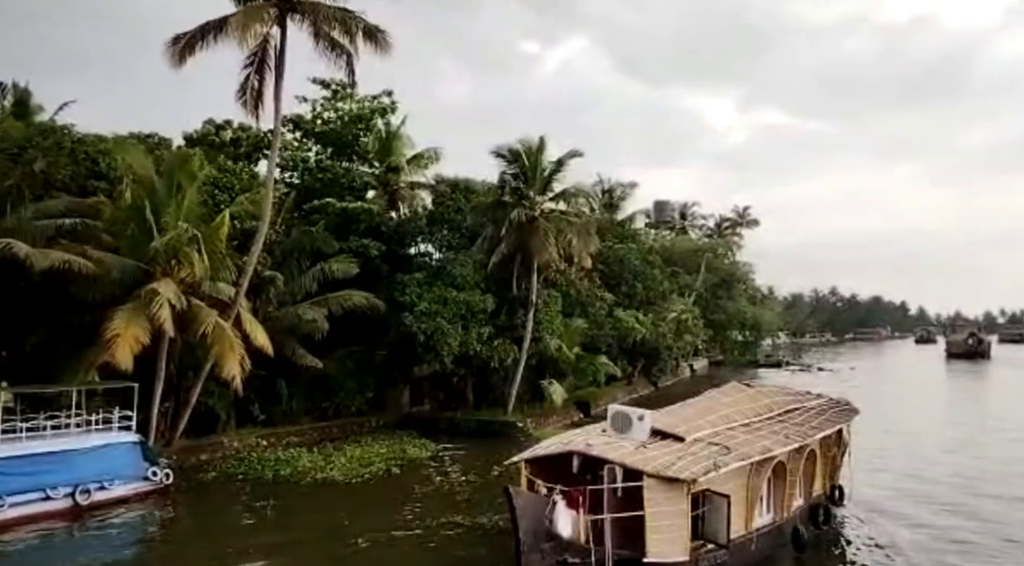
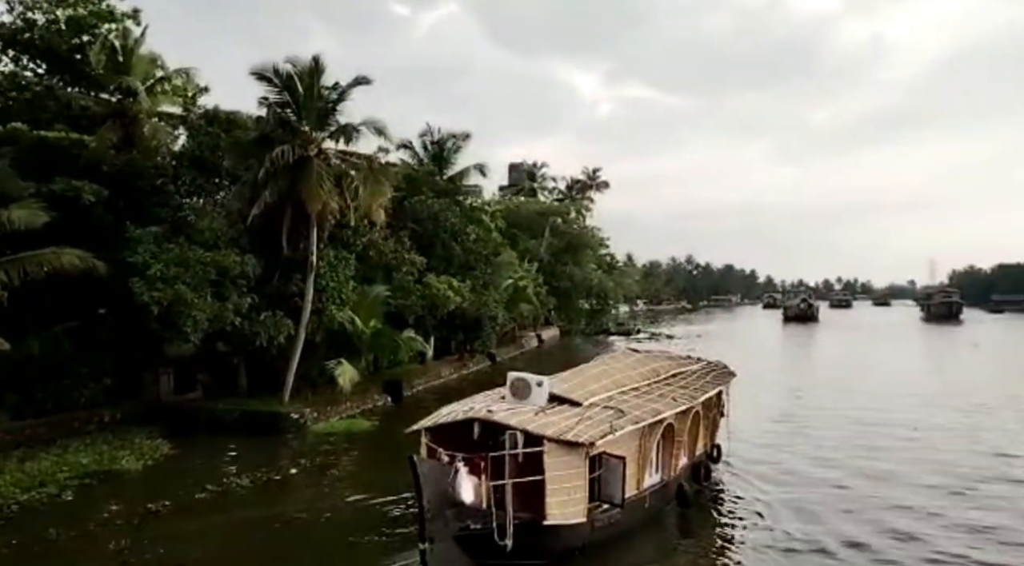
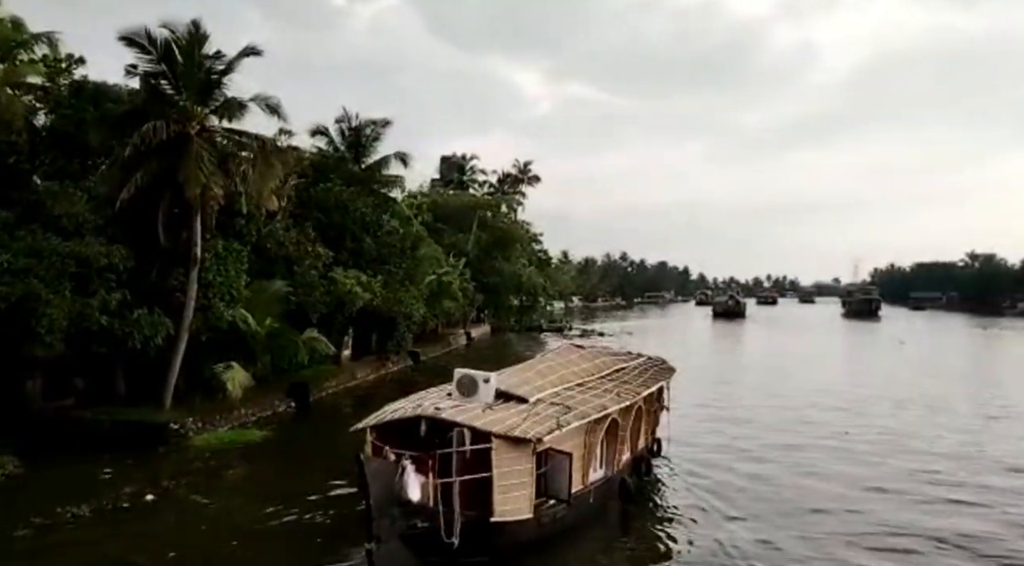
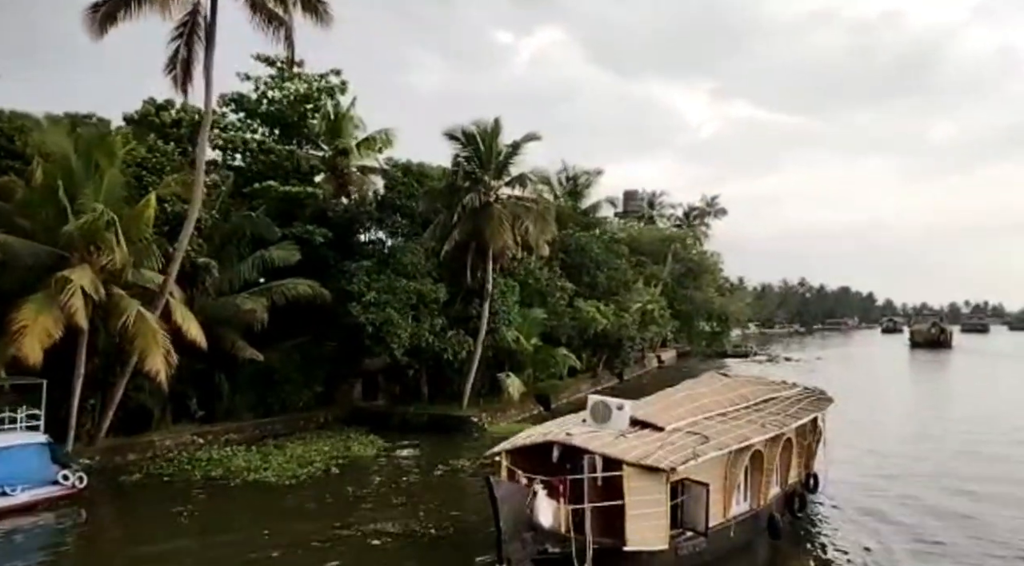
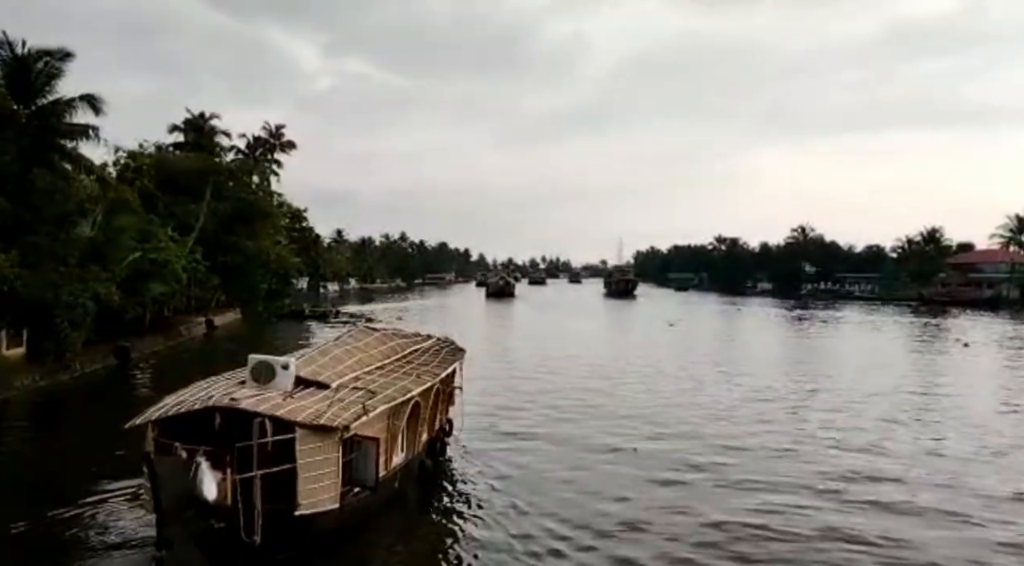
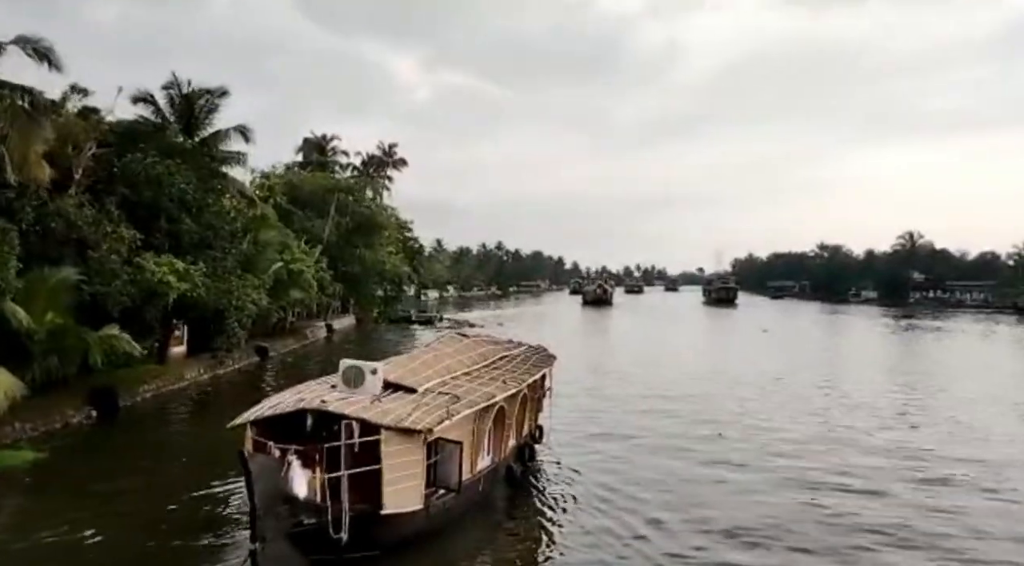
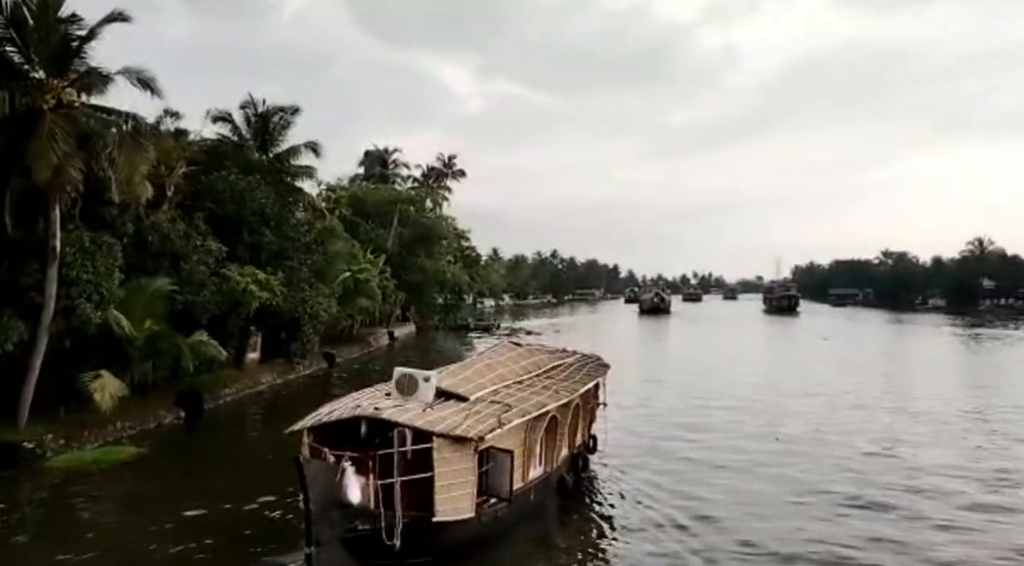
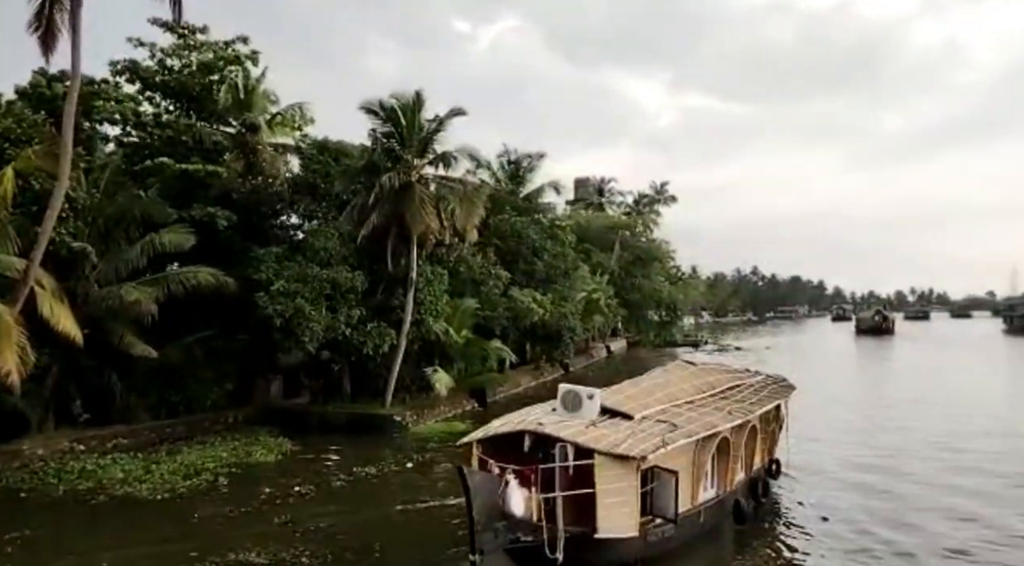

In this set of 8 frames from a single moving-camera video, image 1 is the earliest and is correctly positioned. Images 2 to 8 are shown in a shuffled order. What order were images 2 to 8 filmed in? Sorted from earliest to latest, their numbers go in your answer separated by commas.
4, 8, 2, 3, 7, 6, 5
